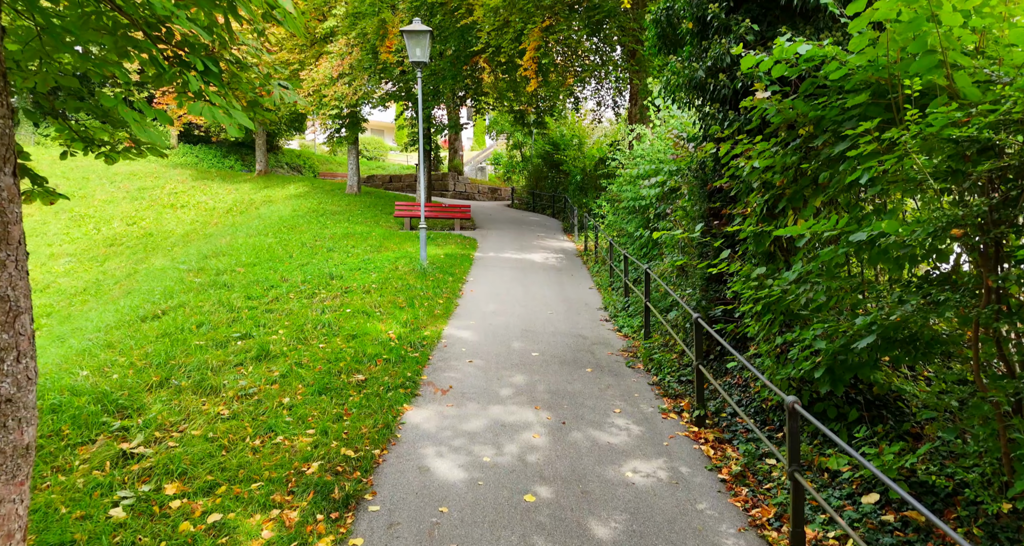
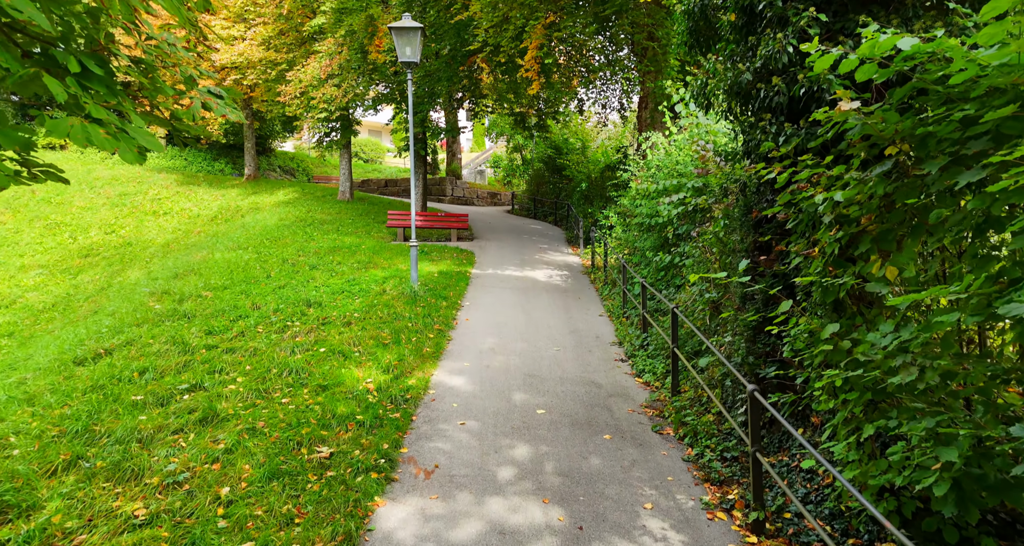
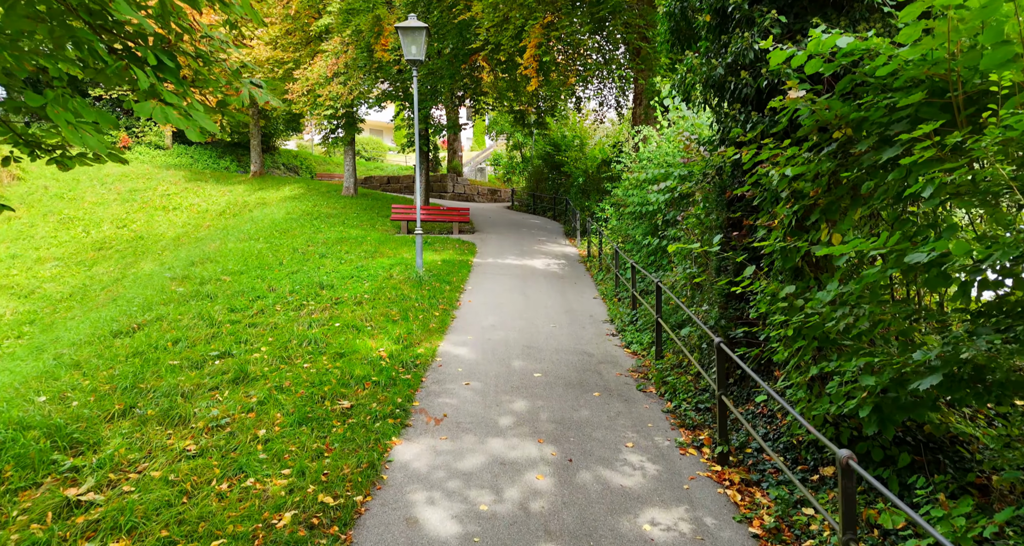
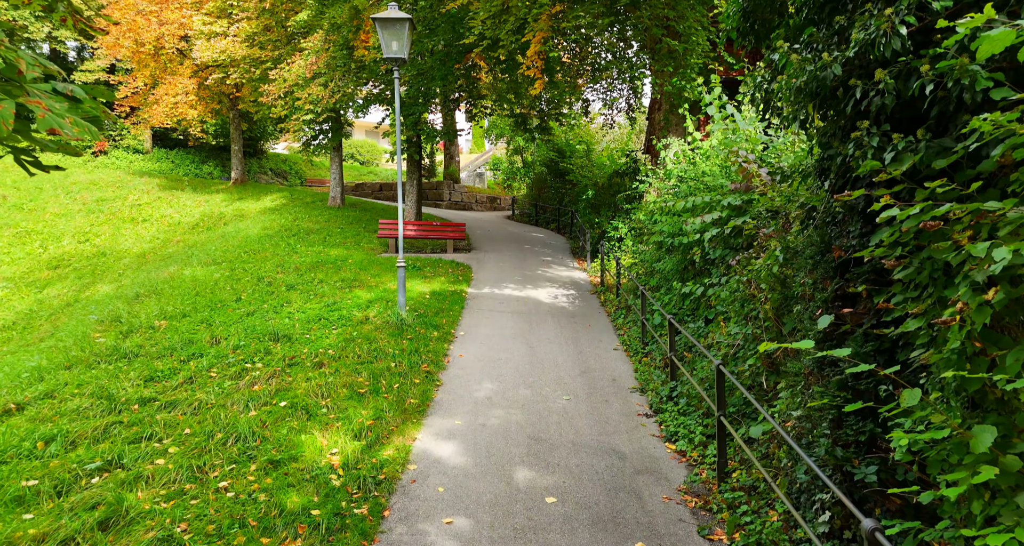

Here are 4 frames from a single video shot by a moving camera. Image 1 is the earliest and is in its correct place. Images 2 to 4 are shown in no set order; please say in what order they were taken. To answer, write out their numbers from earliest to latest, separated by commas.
3, 2, 4
